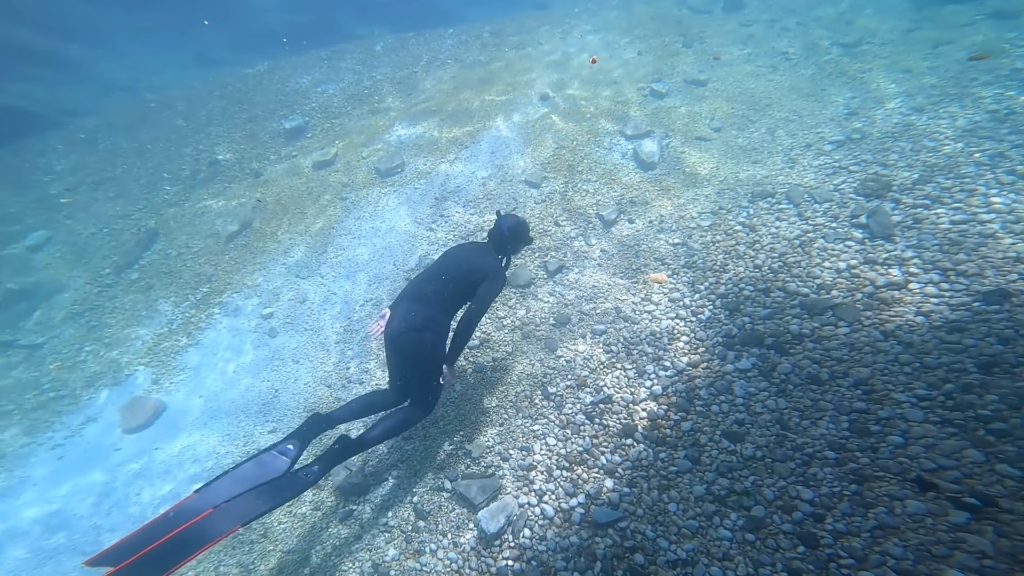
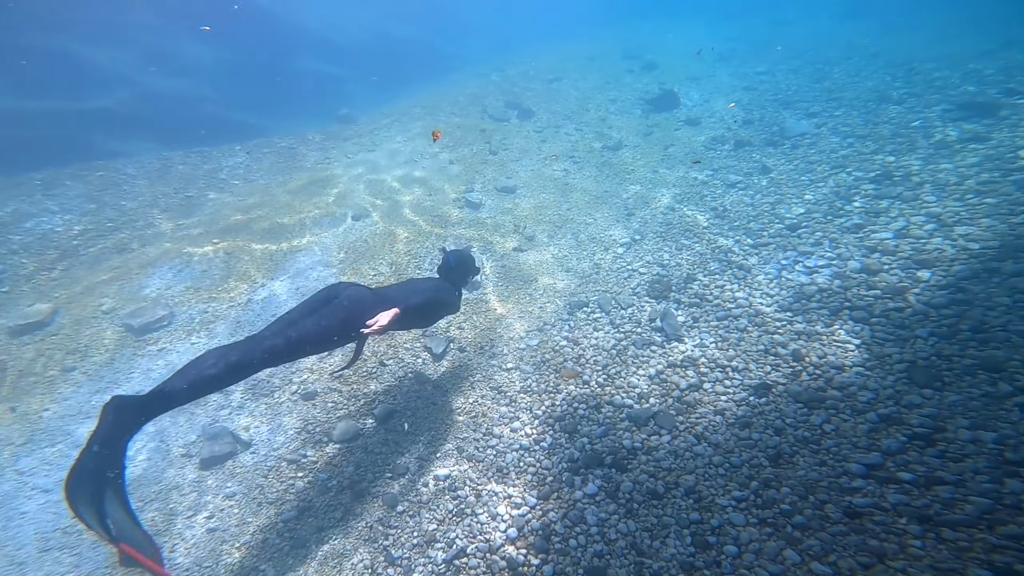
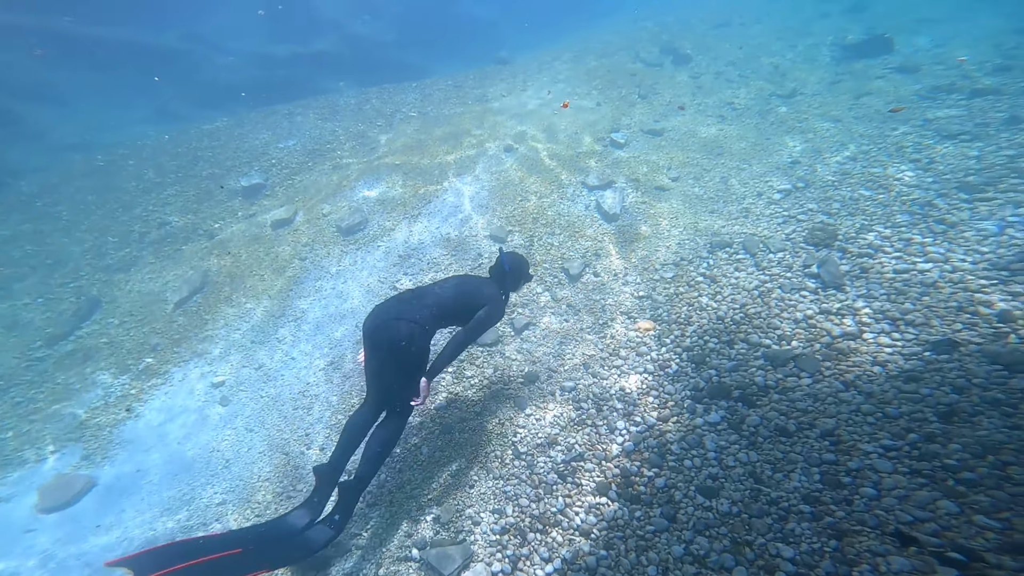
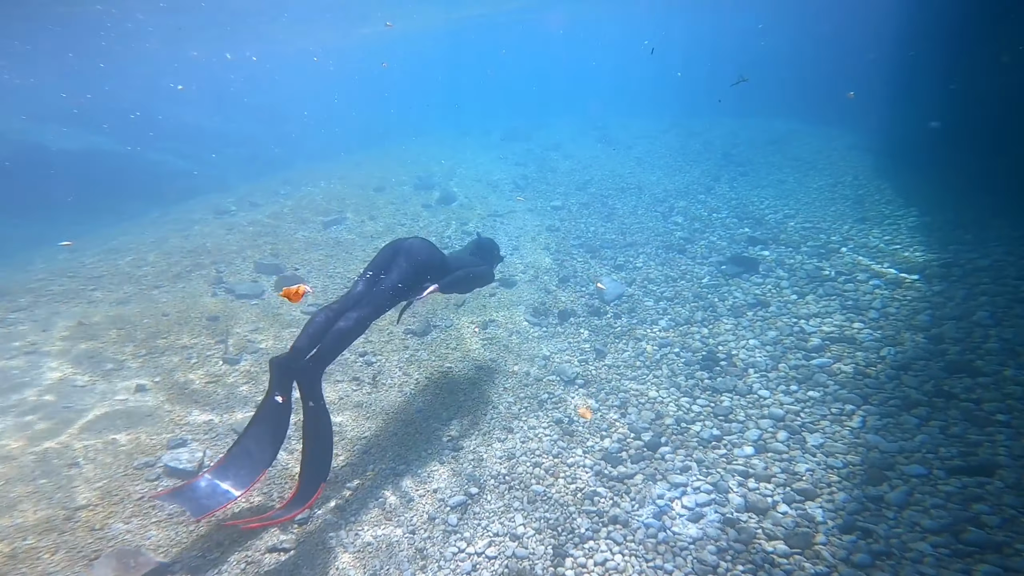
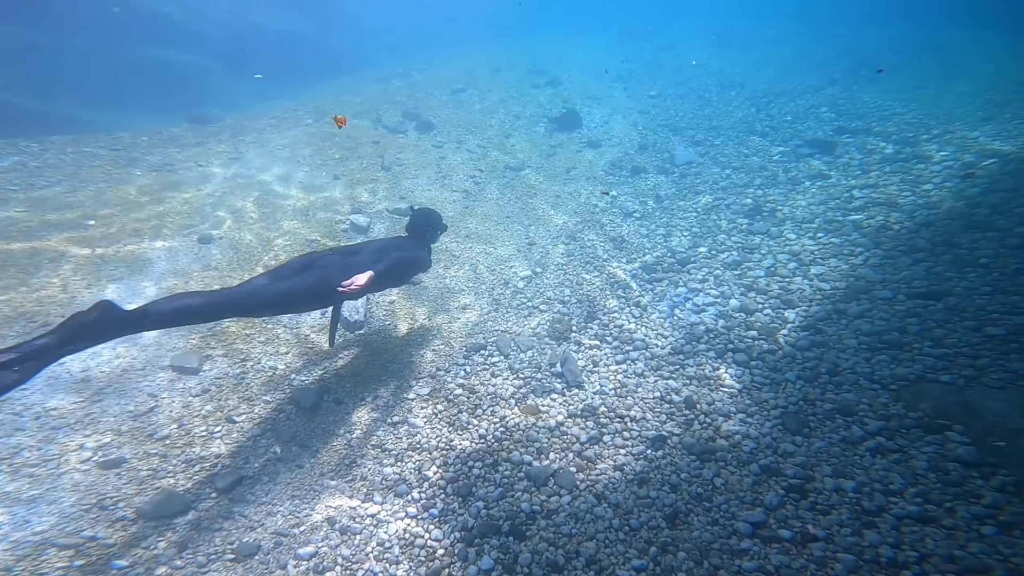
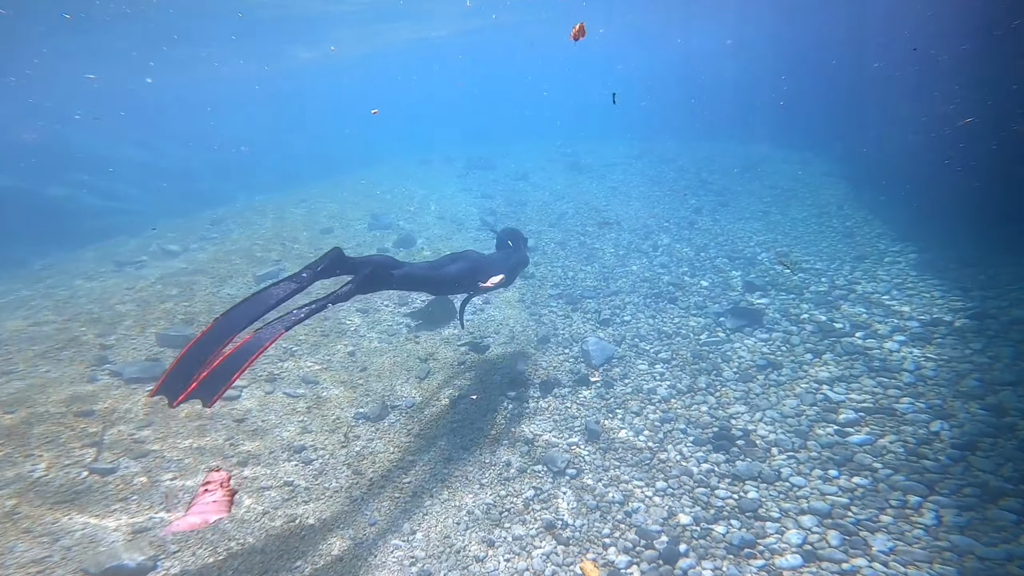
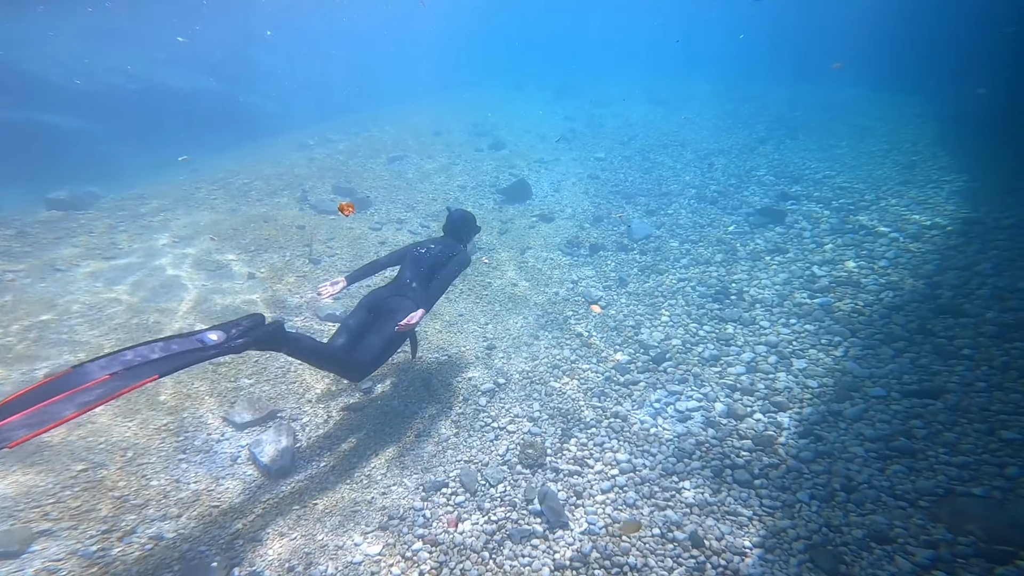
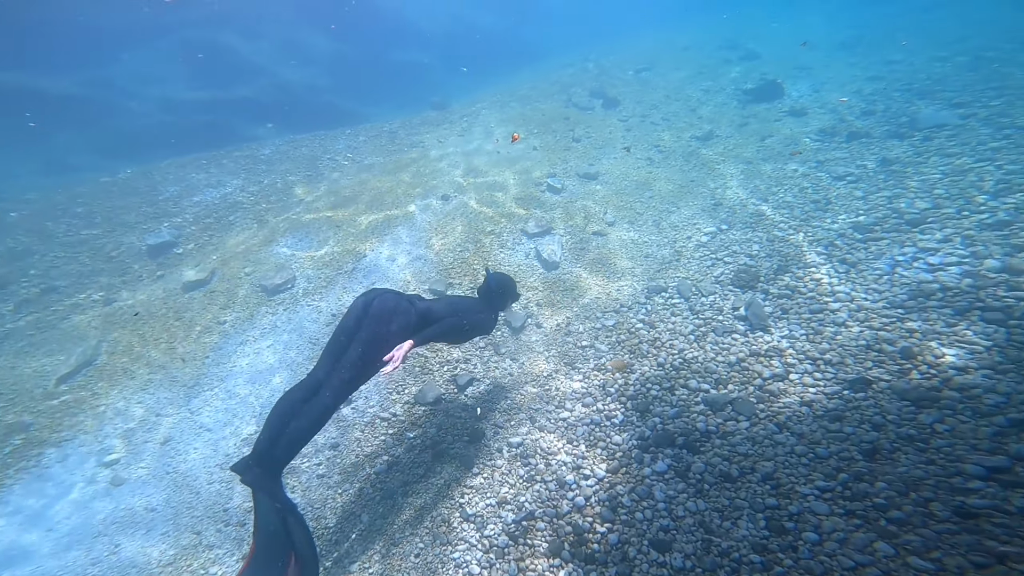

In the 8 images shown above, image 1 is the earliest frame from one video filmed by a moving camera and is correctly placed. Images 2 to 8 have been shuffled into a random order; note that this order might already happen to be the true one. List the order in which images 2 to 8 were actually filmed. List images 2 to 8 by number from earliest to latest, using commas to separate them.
3, 8, 2, 5, 7, 4, 6
